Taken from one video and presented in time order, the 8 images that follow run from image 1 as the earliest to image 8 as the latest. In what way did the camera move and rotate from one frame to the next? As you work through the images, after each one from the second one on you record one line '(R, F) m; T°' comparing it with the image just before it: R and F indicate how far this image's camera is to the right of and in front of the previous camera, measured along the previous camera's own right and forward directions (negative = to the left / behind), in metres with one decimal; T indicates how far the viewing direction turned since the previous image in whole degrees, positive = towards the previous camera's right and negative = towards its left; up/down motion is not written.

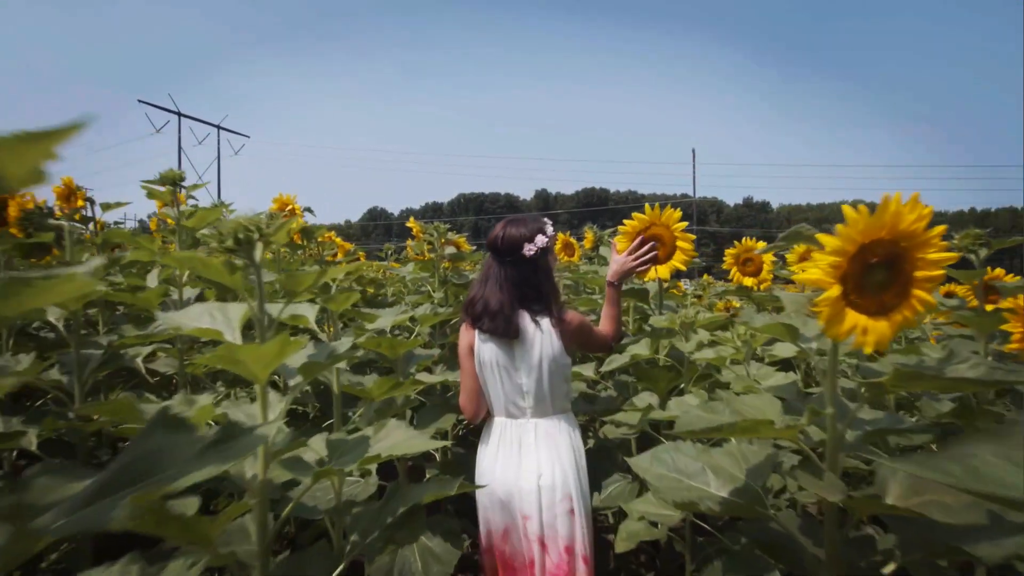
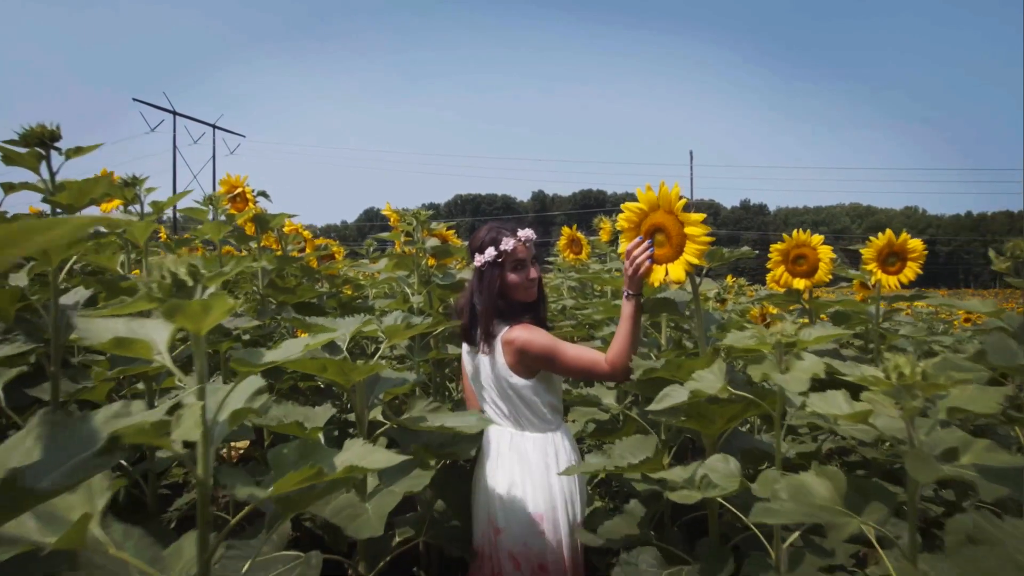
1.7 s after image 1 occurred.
(0.0, +1.0) m; 0°
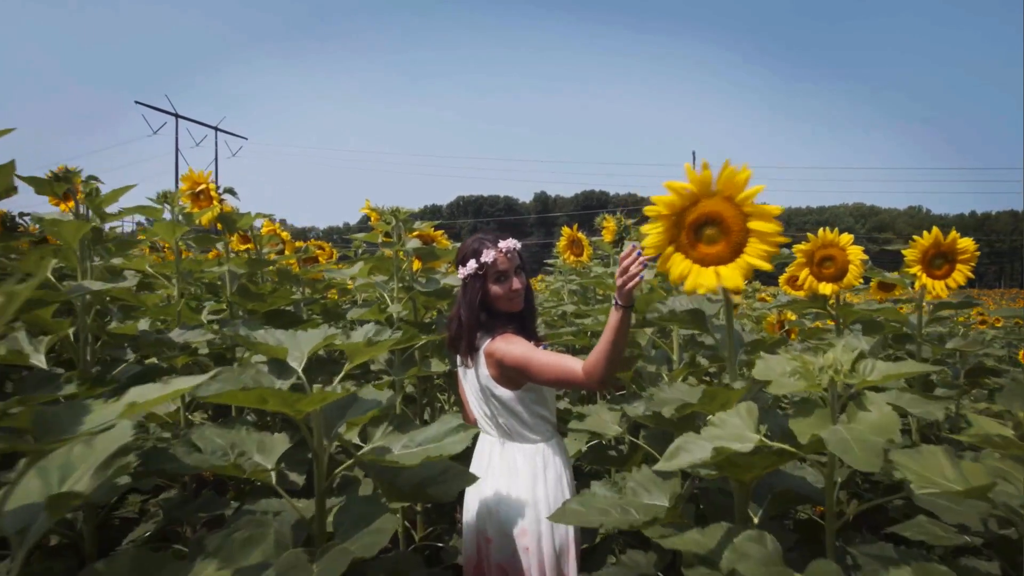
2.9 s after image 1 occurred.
(+0.1, +0.4) m; 0°
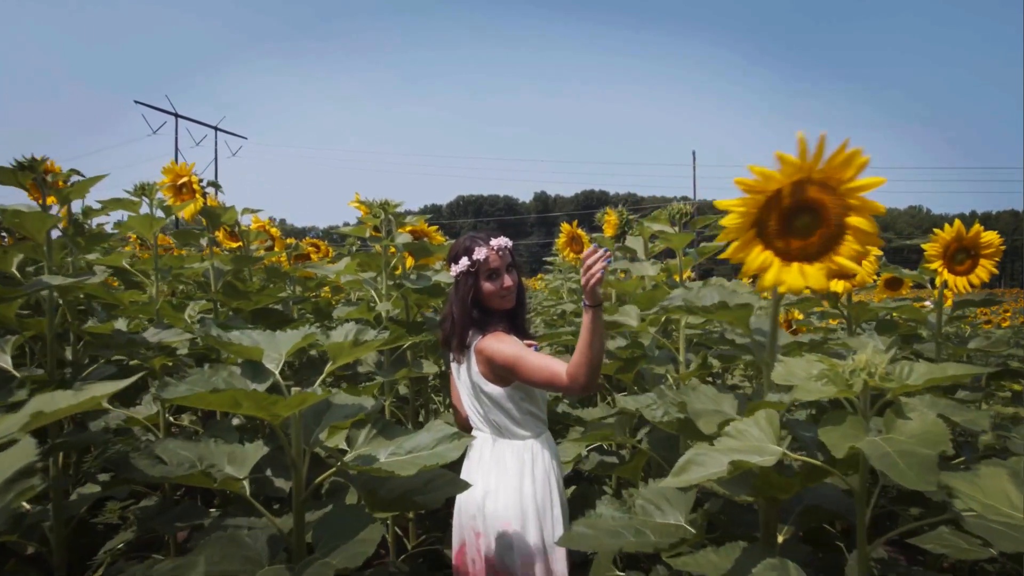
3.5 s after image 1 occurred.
(0.0, +0.2) m; 0°
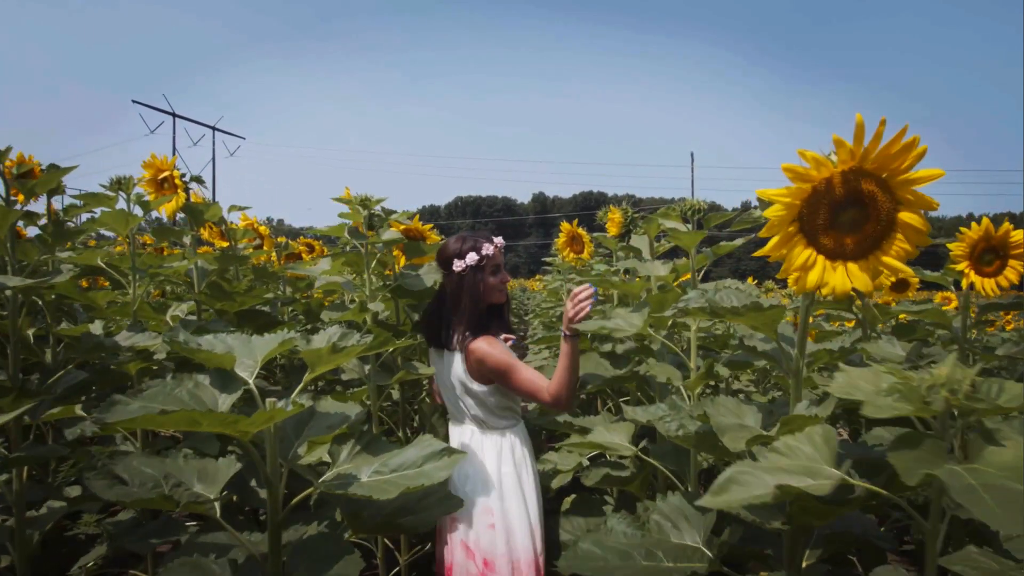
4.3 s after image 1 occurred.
(0.0, +0.2) m; 0°
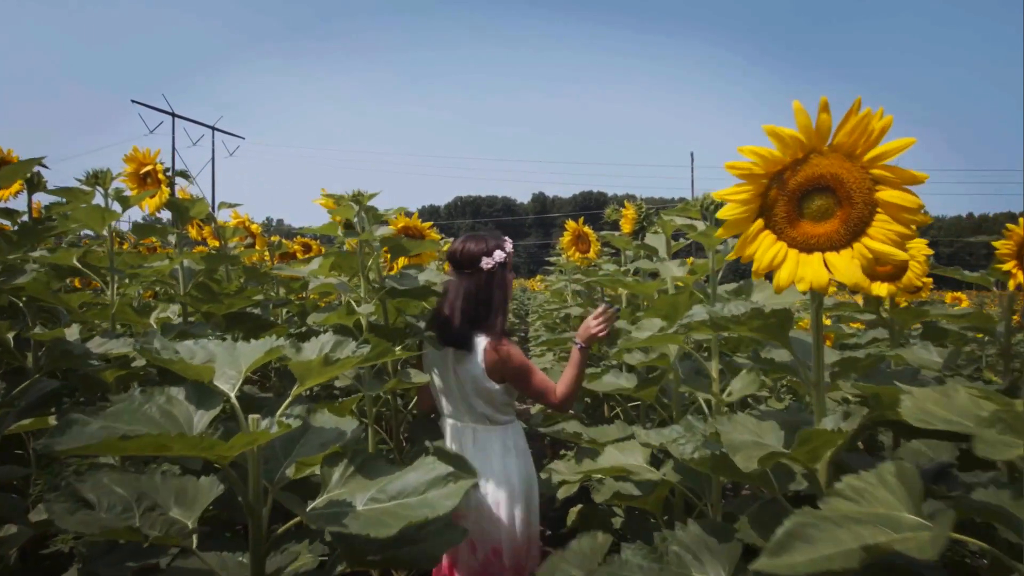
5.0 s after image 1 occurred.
(0.0, +0.2) m; 0°
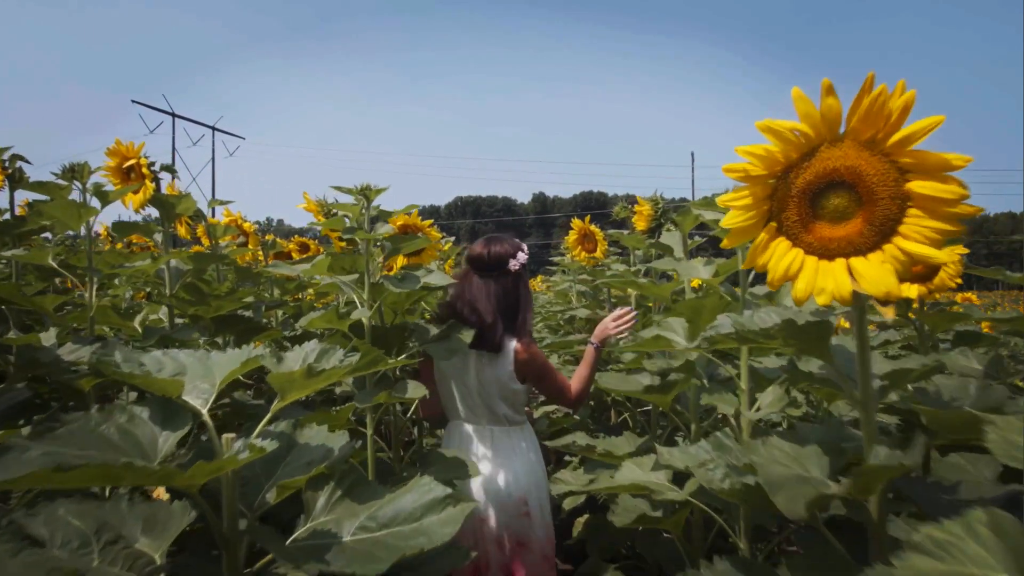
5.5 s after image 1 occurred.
(0.0, +0.2) m; 0°
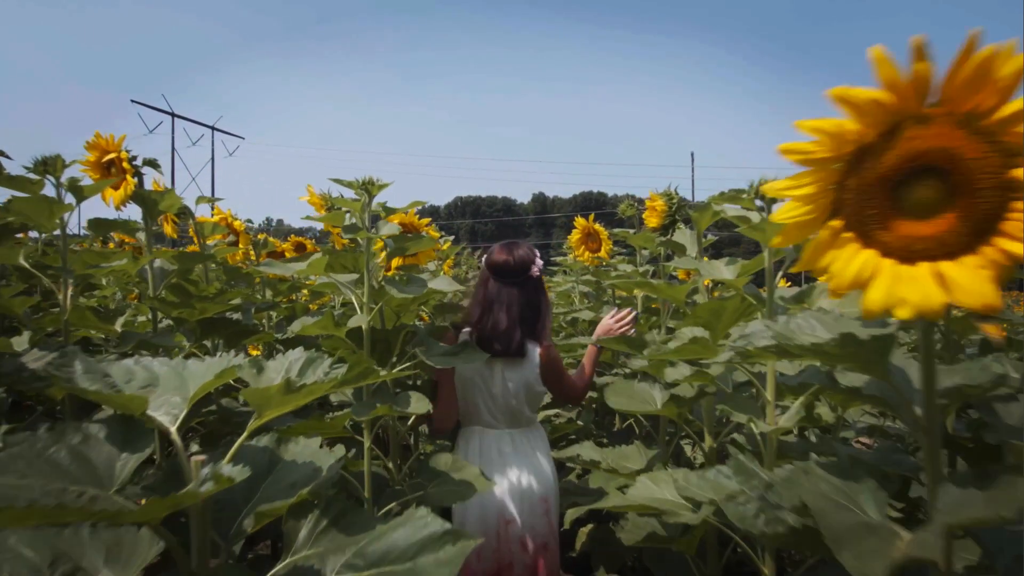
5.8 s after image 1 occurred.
(0.0, +0.2) m; 0°
